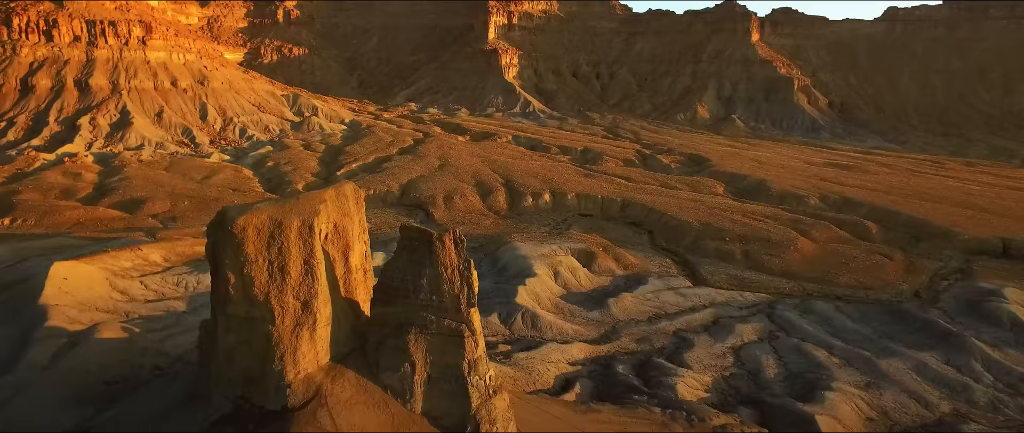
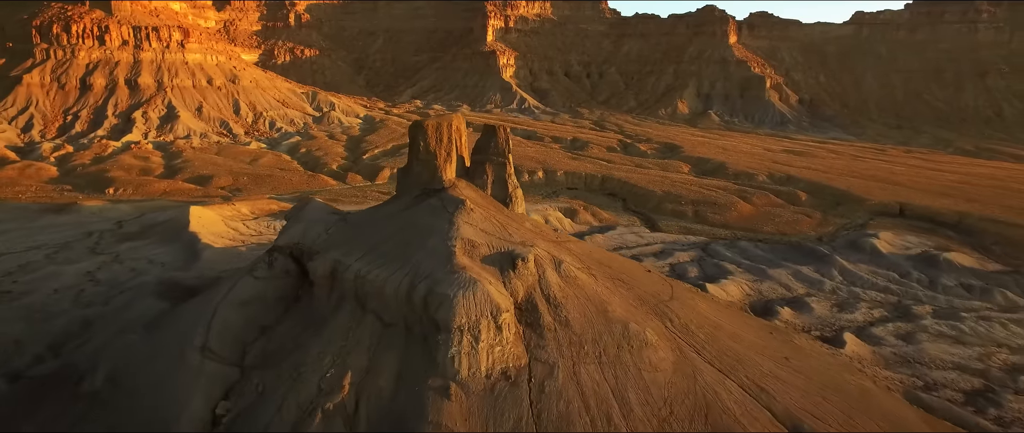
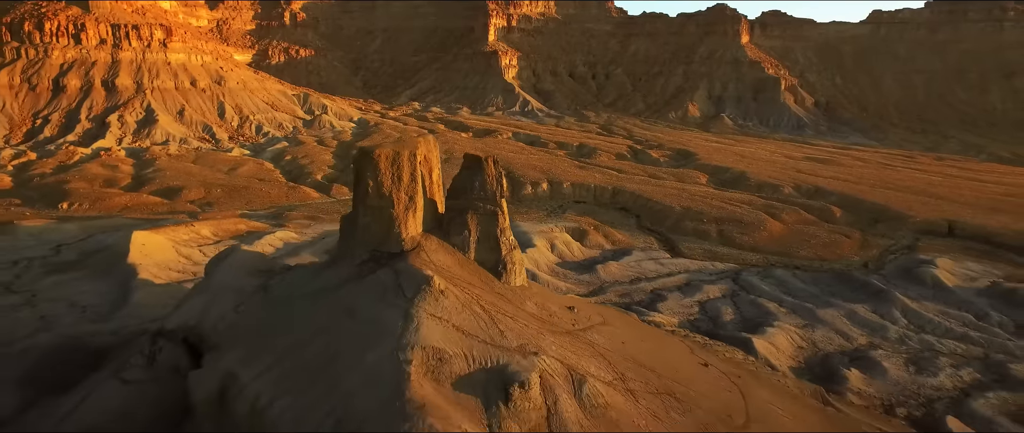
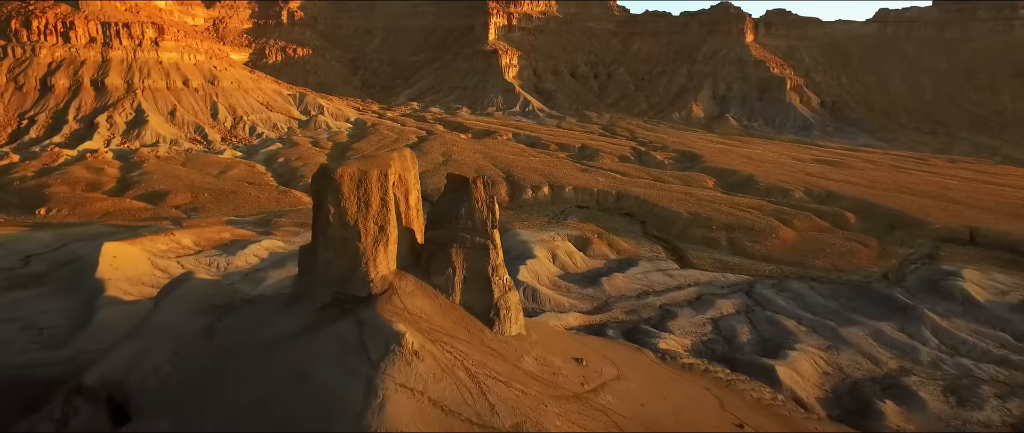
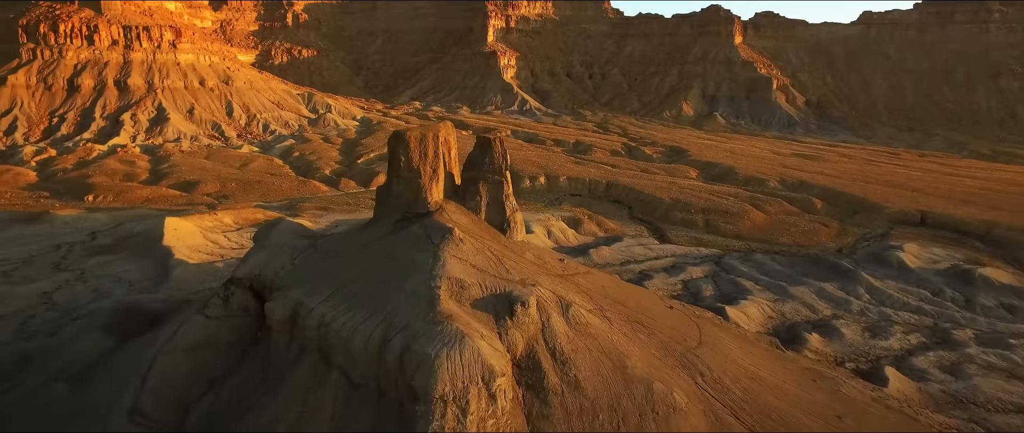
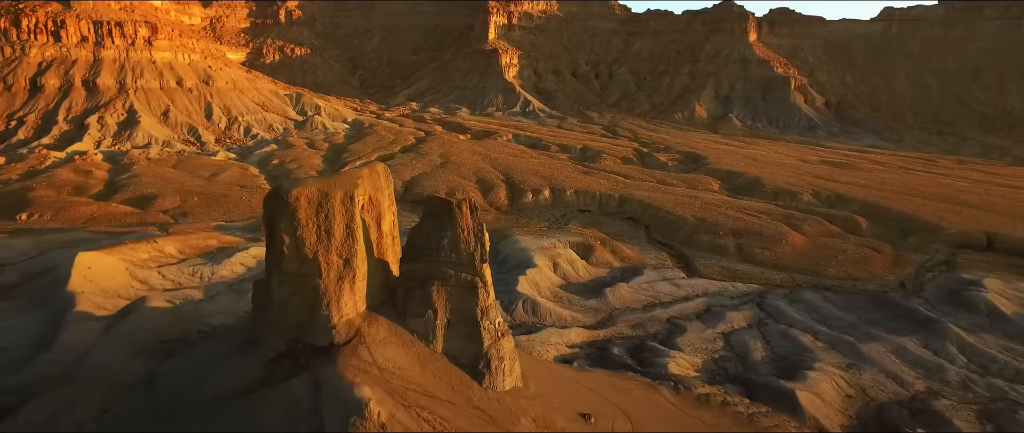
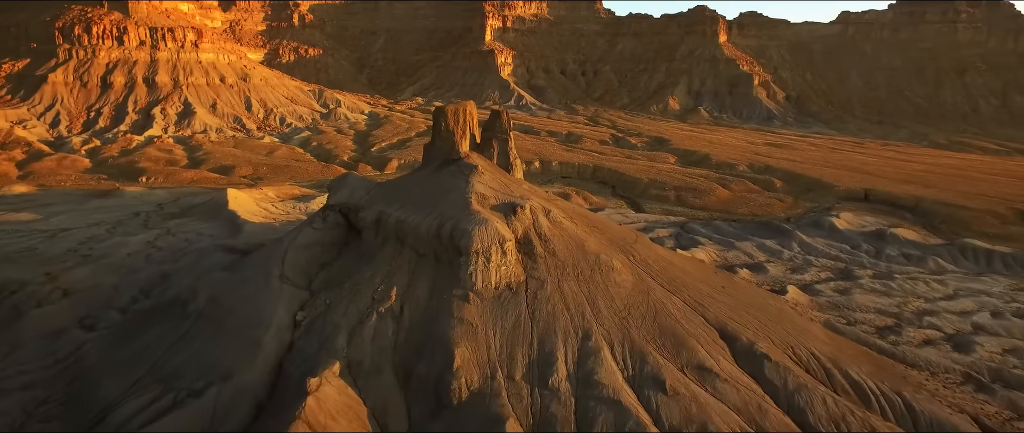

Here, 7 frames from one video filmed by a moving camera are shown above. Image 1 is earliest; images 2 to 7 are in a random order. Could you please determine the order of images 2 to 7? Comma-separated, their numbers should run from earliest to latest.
6, 4, 3, 5, 2, 7
